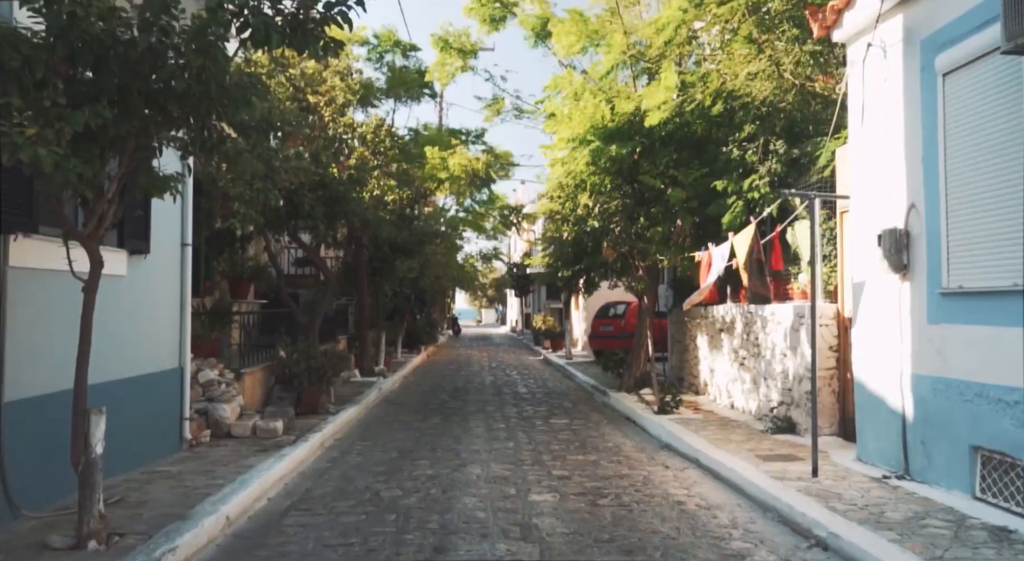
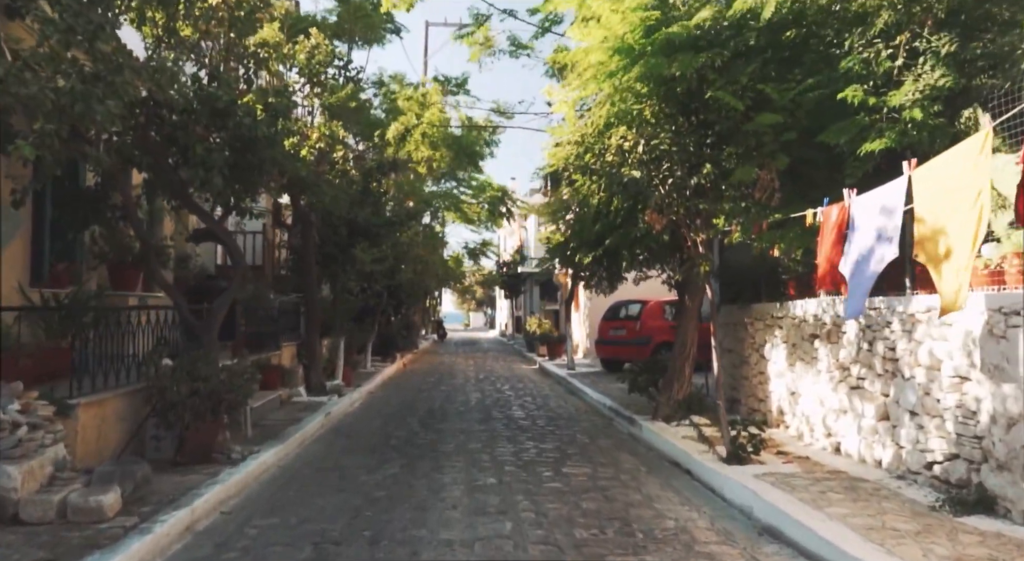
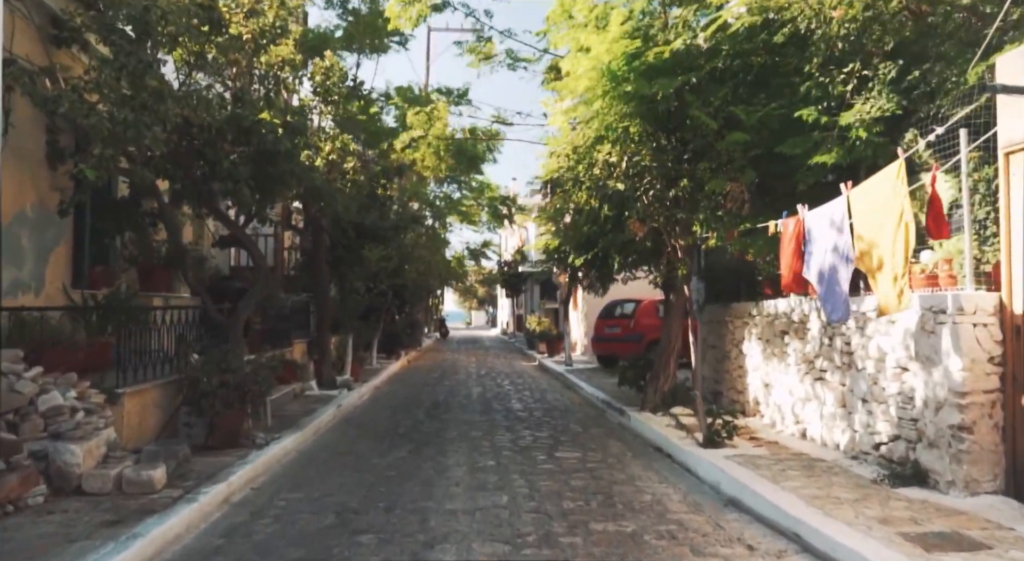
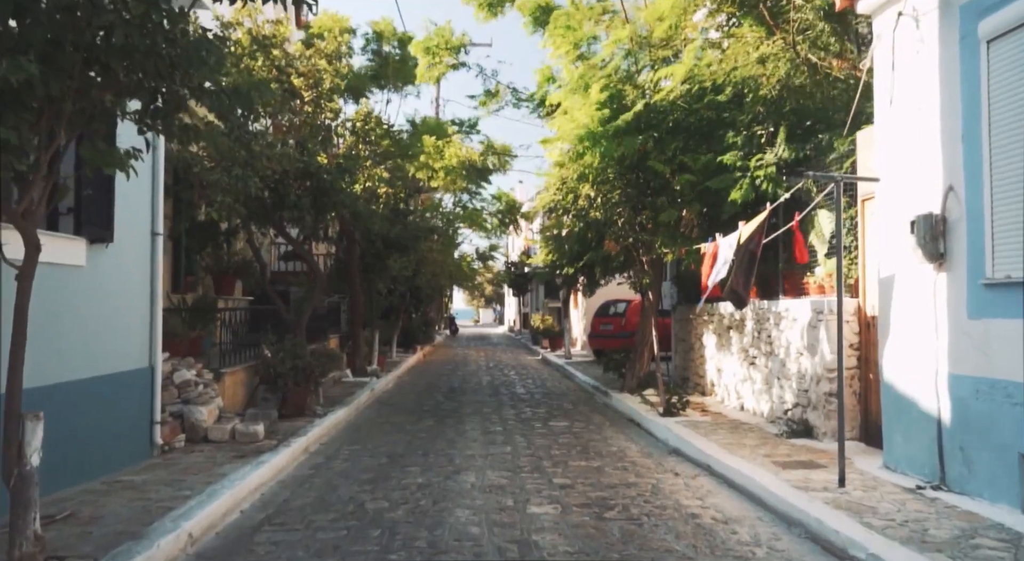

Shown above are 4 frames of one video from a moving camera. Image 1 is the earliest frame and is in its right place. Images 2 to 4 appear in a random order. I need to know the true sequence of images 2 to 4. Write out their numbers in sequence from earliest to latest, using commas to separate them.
4, 3, 2
